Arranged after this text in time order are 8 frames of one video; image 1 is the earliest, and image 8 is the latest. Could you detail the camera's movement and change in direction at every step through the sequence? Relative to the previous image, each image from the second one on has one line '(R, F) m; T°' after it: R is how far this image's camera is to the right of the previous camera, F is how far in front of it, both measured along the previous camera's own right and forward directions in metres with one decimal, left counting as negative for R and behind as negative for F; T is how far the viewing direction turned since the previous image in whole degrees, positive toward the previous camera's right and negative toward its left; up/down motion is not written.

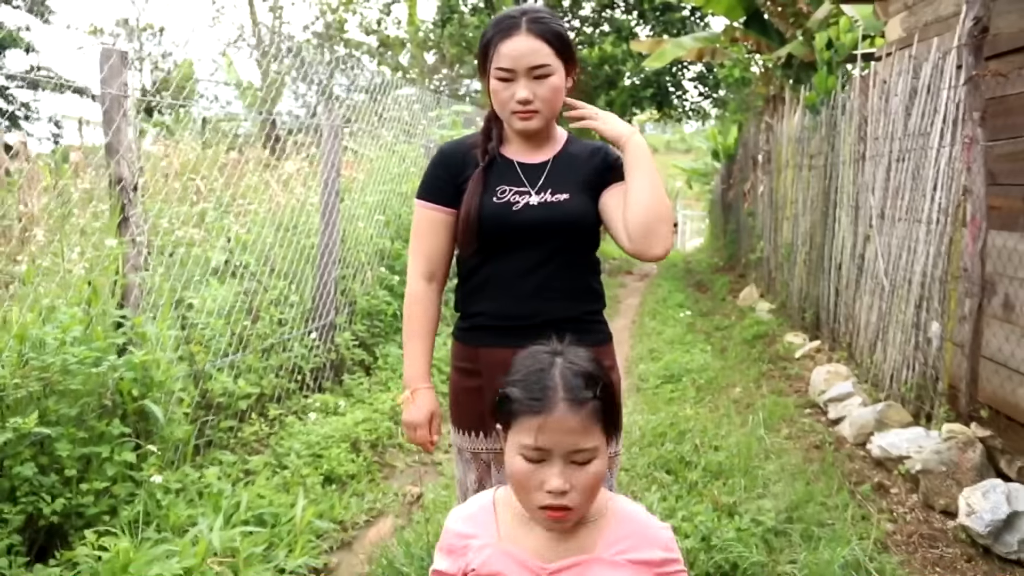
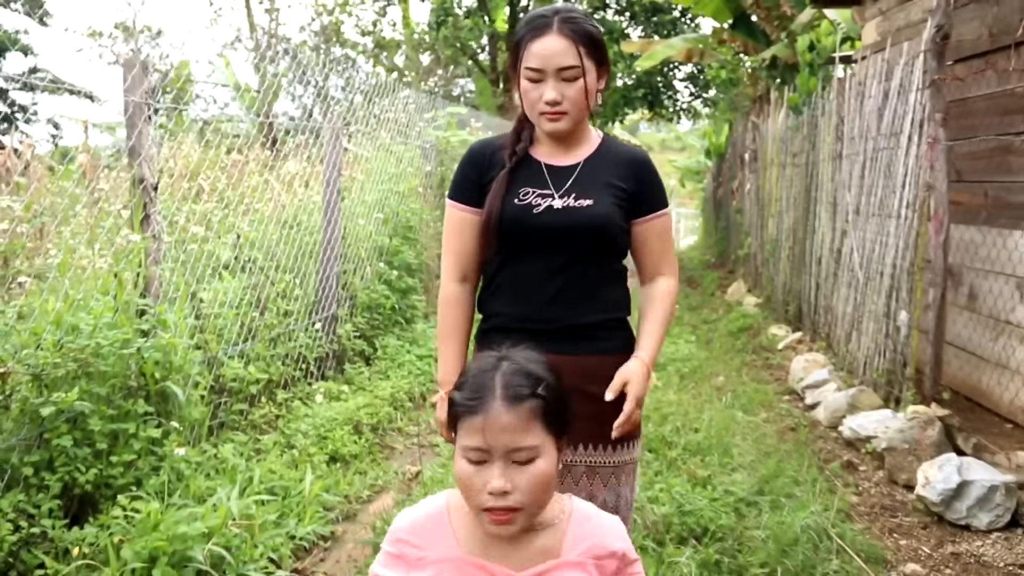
(0.0, -0.3) m; 0°
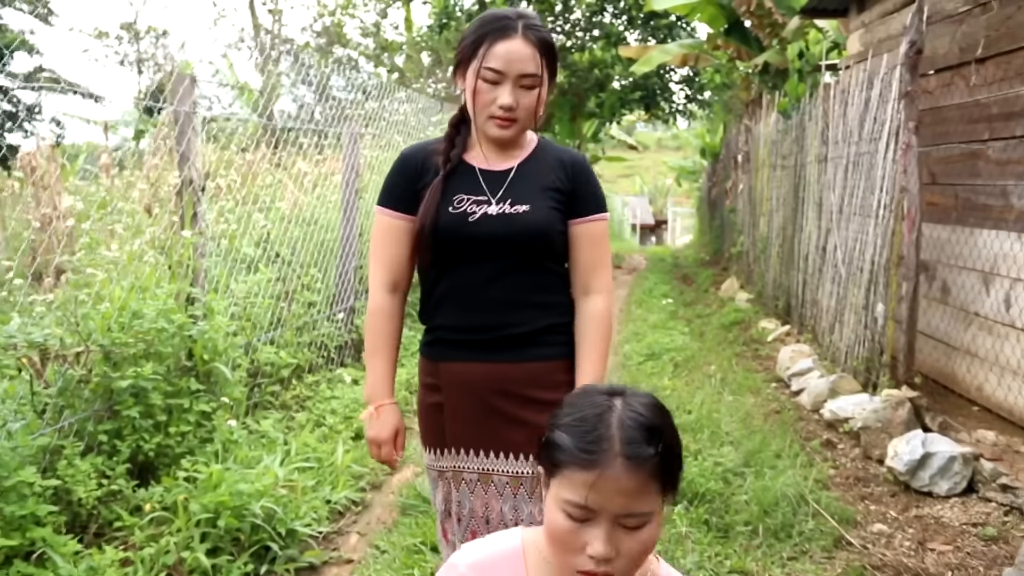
(-0.1, -0.4) m; 0°
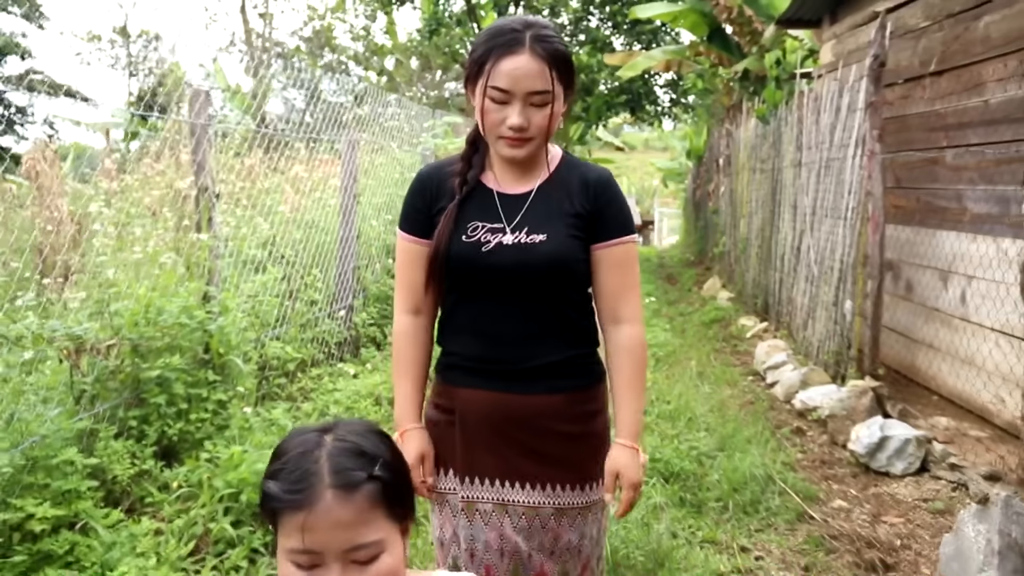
(0.0, -0.3) m; +1°
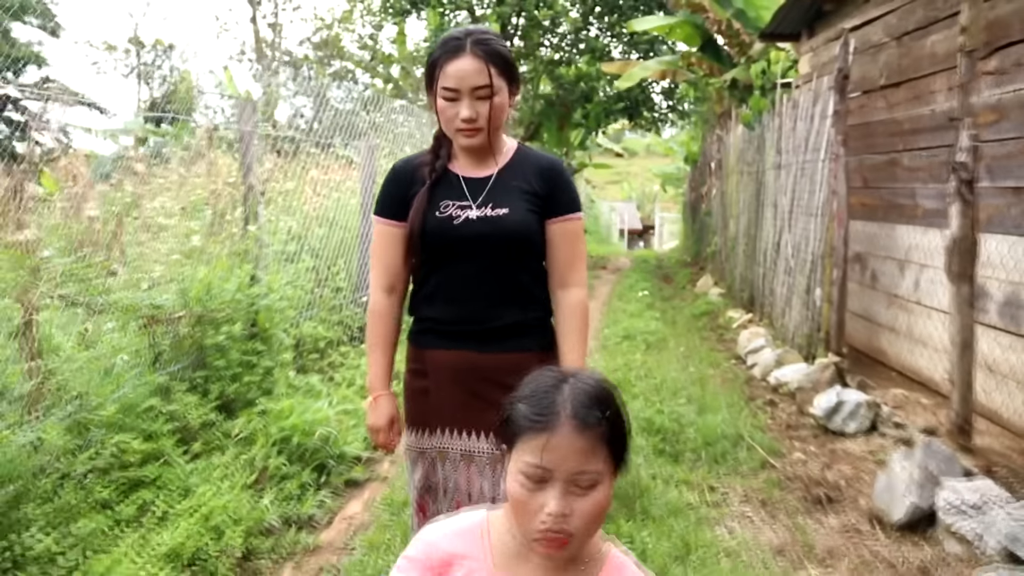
(0.0, -0.7) m; 0°
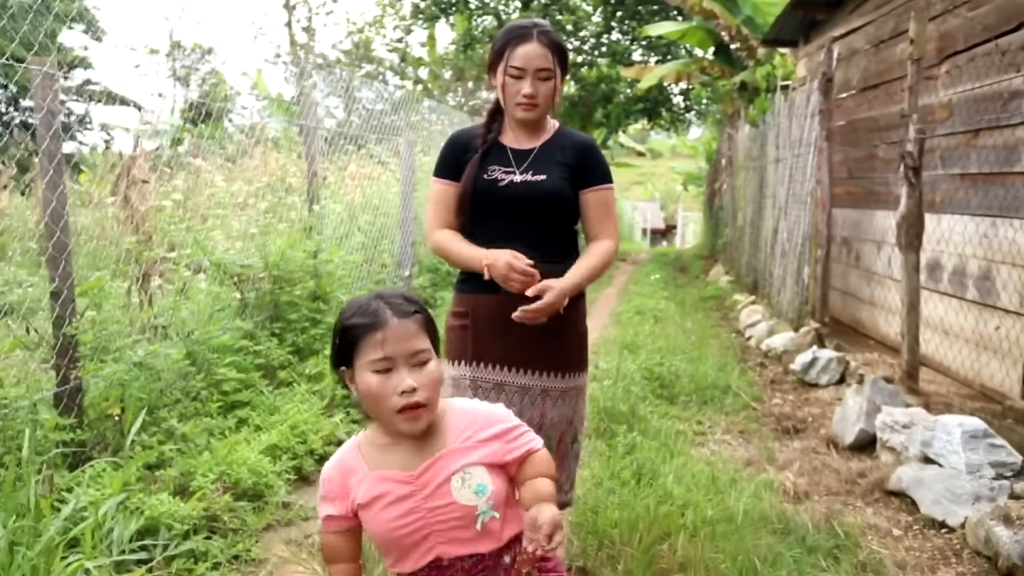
(0.0, -0.9) m; -1°
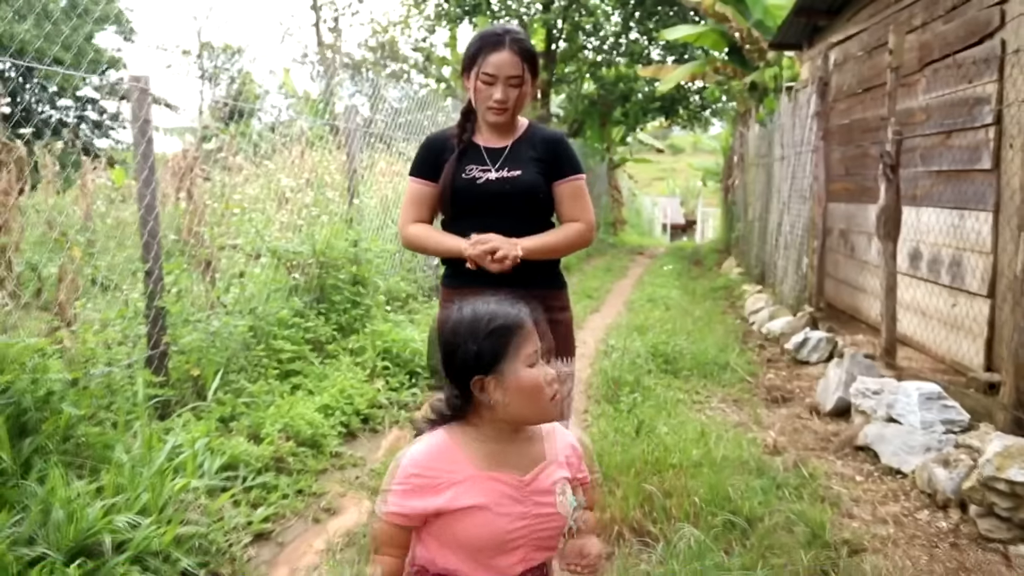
(0.0, -0.6) m; -1°
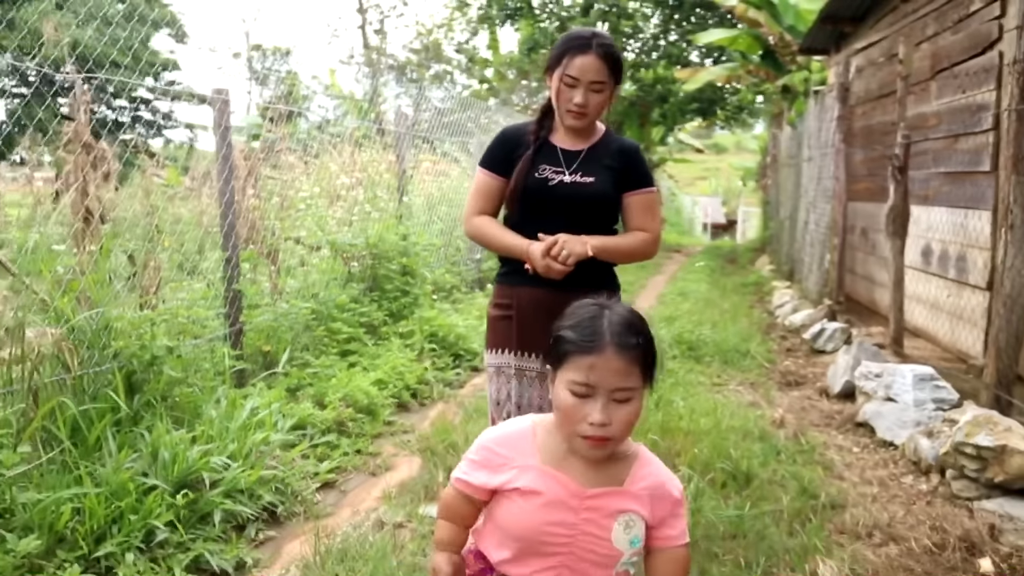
(0.0, -0.5) m; -2°
